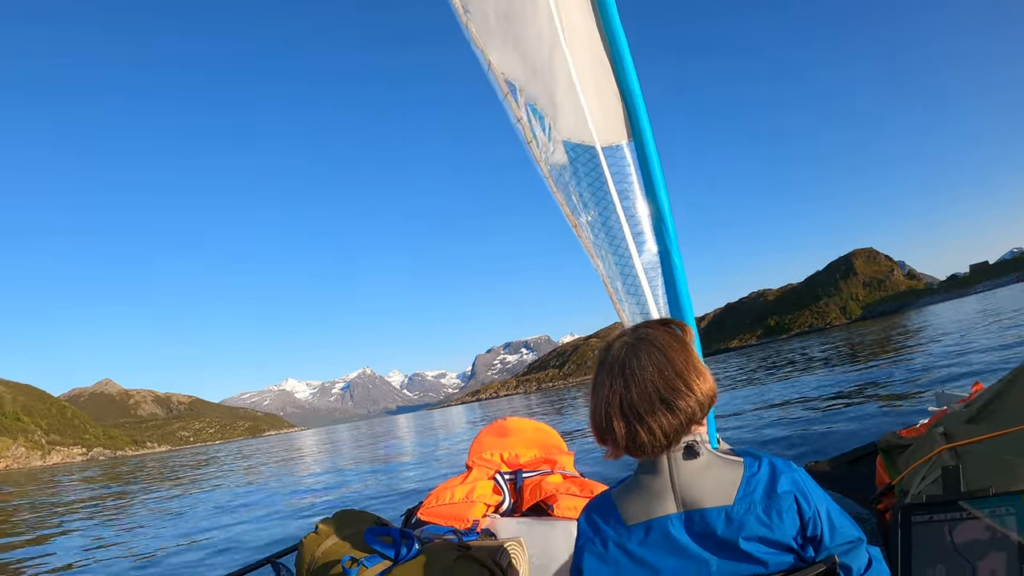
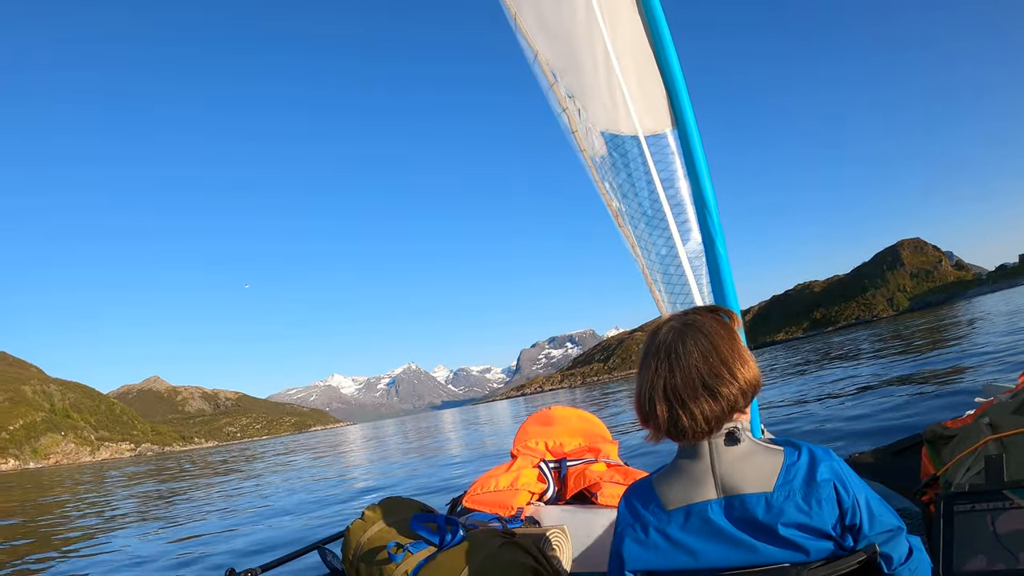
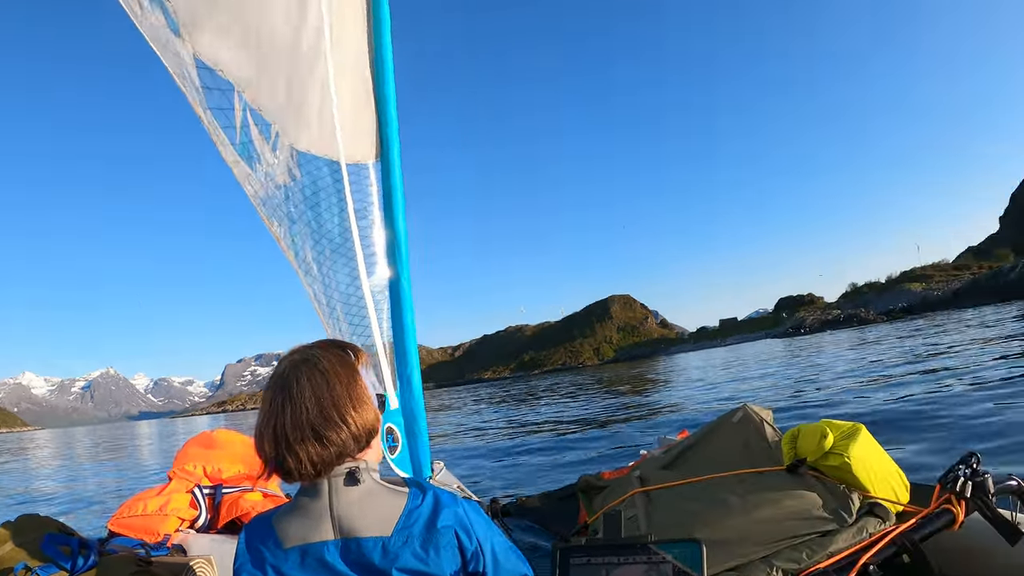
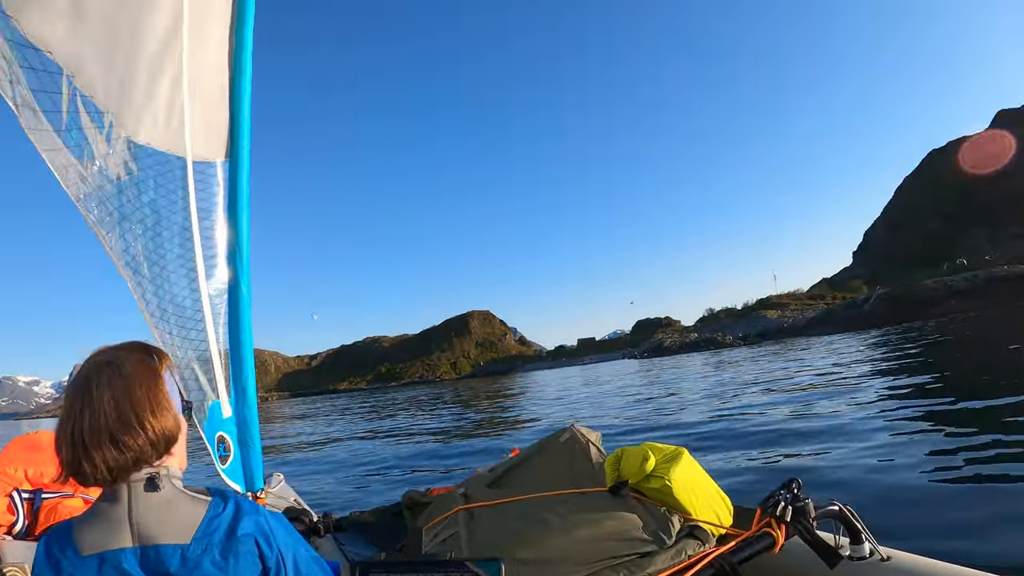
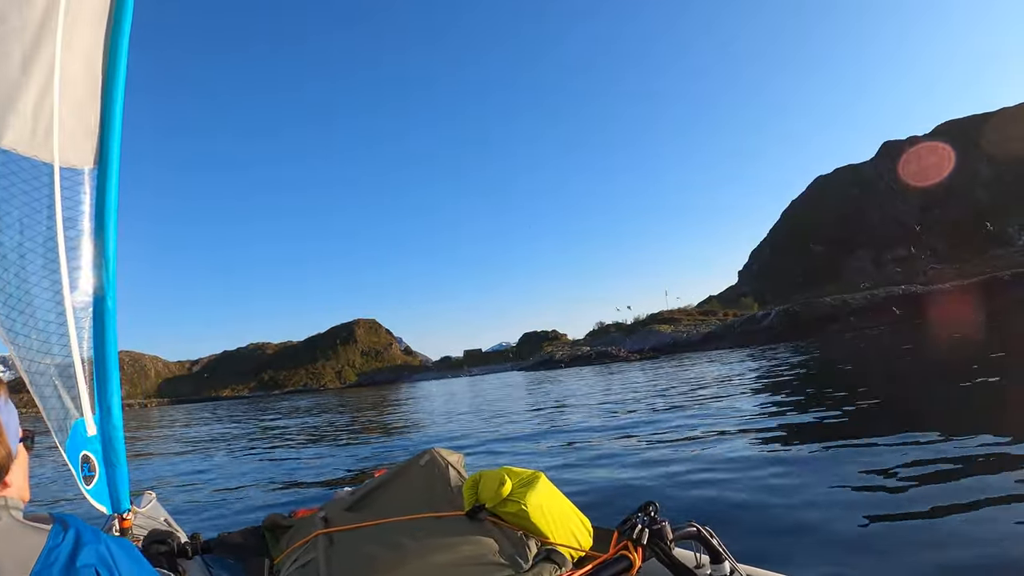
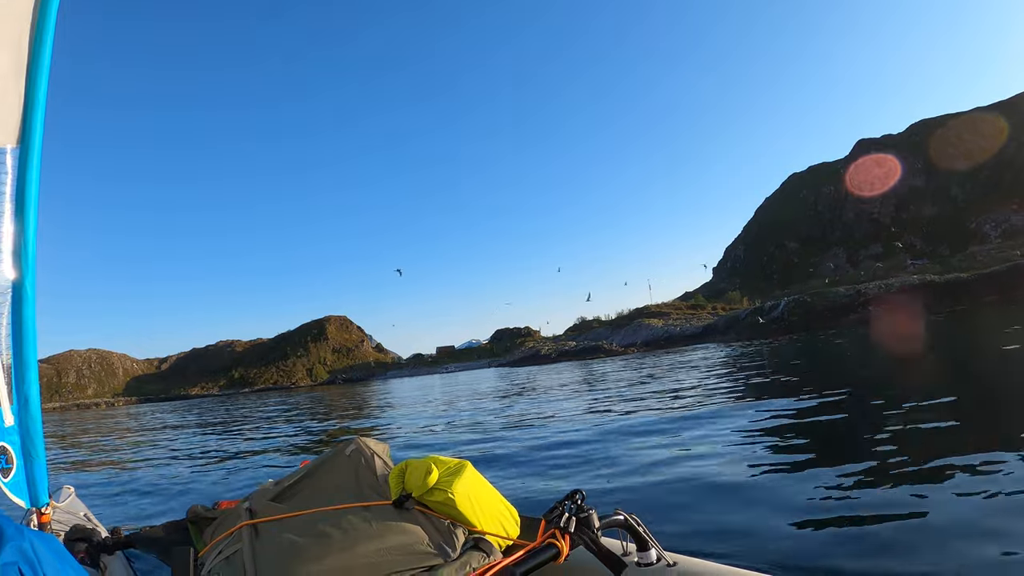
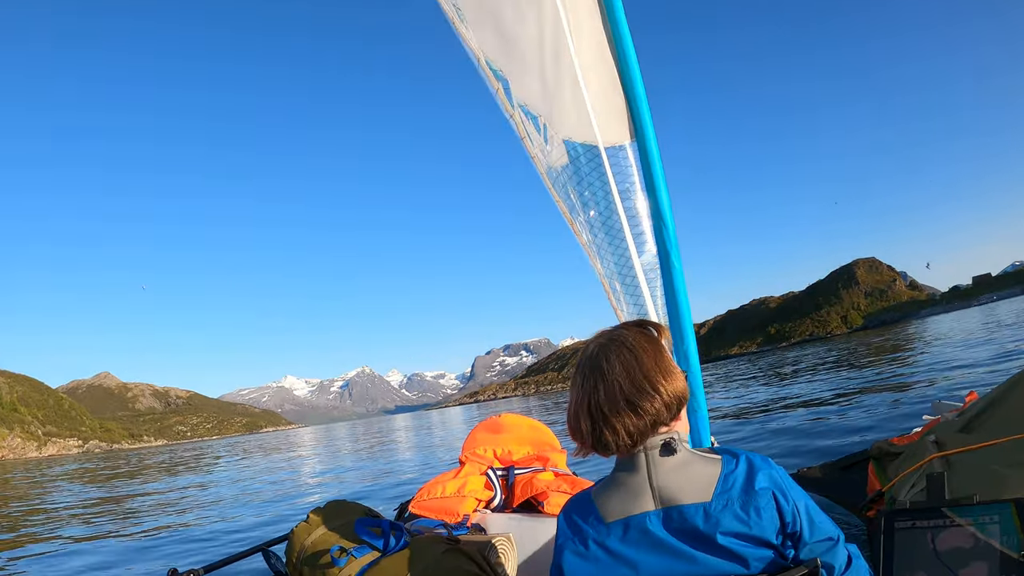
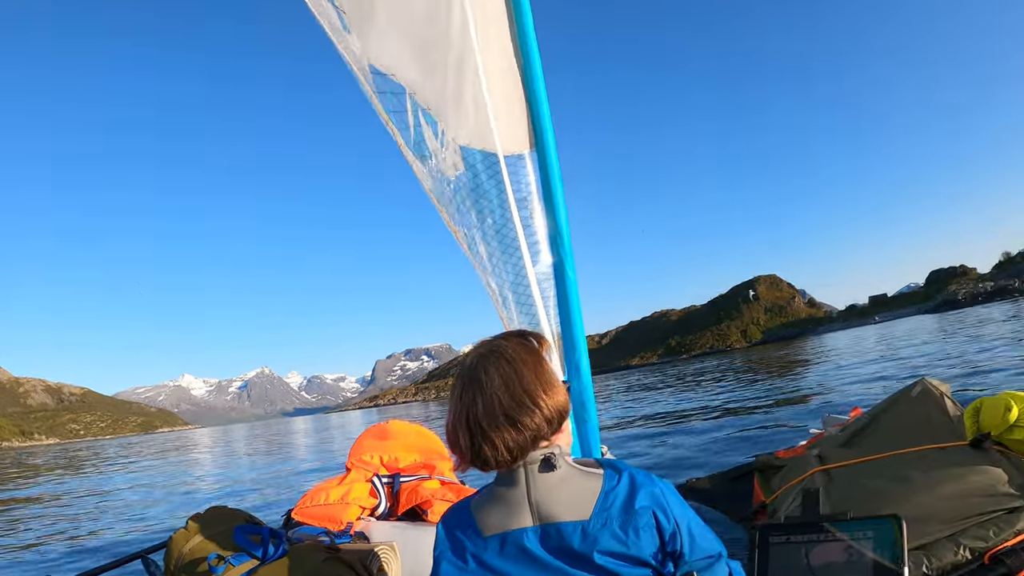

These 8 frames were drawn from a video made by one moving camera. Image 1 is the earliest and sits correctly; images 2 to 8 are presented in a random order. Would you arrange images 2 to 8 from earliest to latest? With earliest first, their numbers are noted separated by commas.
2, 7, 8, 3, 4, 5, 6
